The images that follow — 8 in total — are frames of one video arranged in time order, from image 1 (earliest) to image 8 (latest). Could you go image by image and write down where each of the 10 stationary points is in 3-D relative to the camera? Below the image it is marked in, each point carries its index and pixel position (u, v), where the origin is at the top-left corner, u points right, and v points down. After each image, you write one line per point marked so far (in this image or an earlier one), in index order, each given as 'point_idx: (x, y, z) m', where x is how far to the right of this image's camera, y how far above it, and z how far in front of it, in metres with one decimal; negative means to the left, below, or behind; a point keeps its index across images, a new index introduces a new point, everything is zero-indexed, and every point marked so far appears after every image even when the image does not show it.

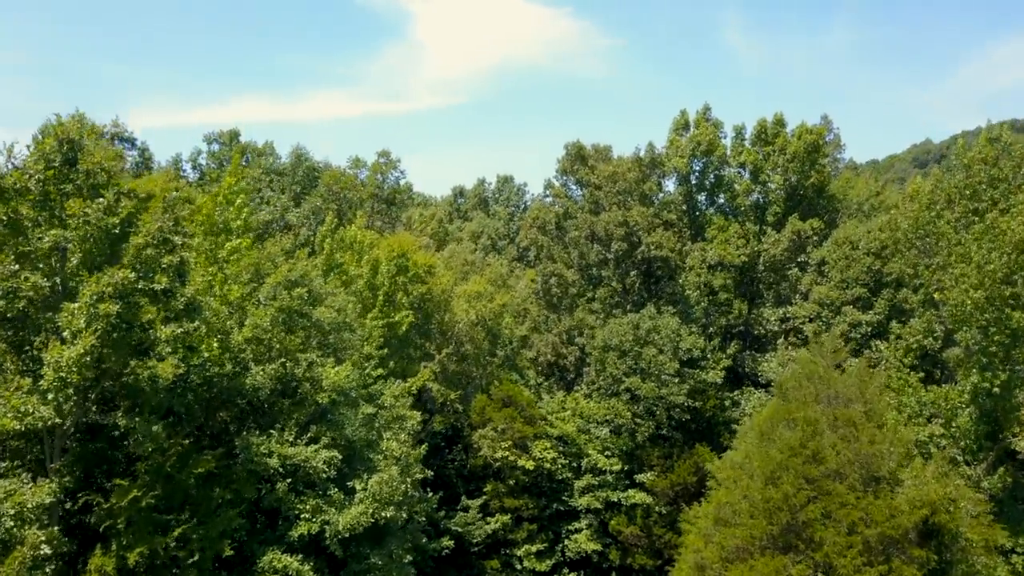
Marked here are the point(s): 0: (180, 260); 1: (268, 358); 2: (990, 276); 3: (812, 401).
0: (-5.6, +0.5, +14.1) m
1: (-4.5, -1.3, +15.5) m
2: (+9.6, +0.2, +16.6) m
3: (+6.1, -2.4, +16.9) m
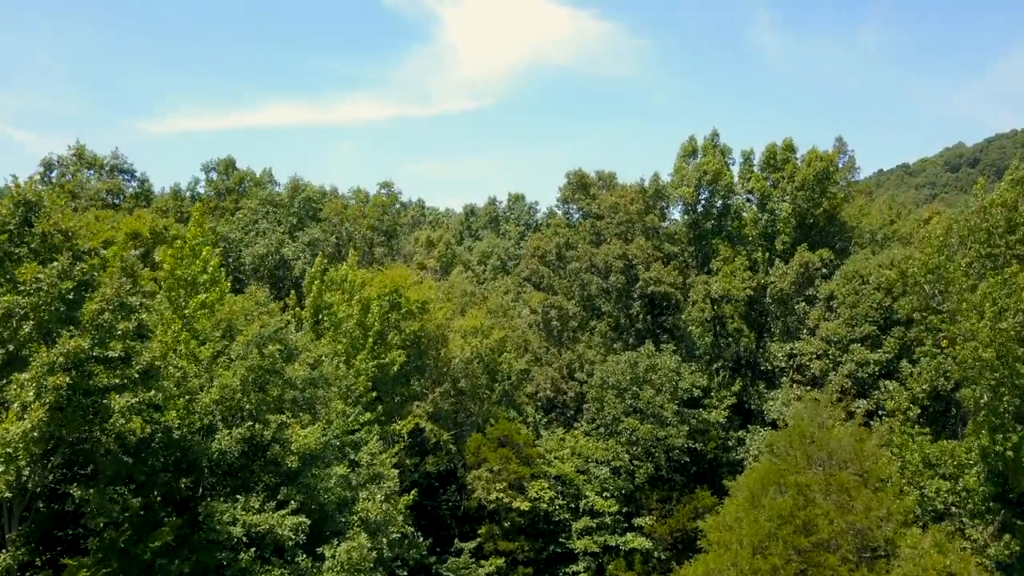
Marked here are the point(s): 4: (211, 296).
0: (-6.1, -0.6, +13.7) m
1: (-5.0, -2.4, +15.1) m
2: (+9.2, -0.9, +15.7) m
3: (+5.7, -3.4, +16.1) m
4: (-6.0, -0.2, +16.5) m
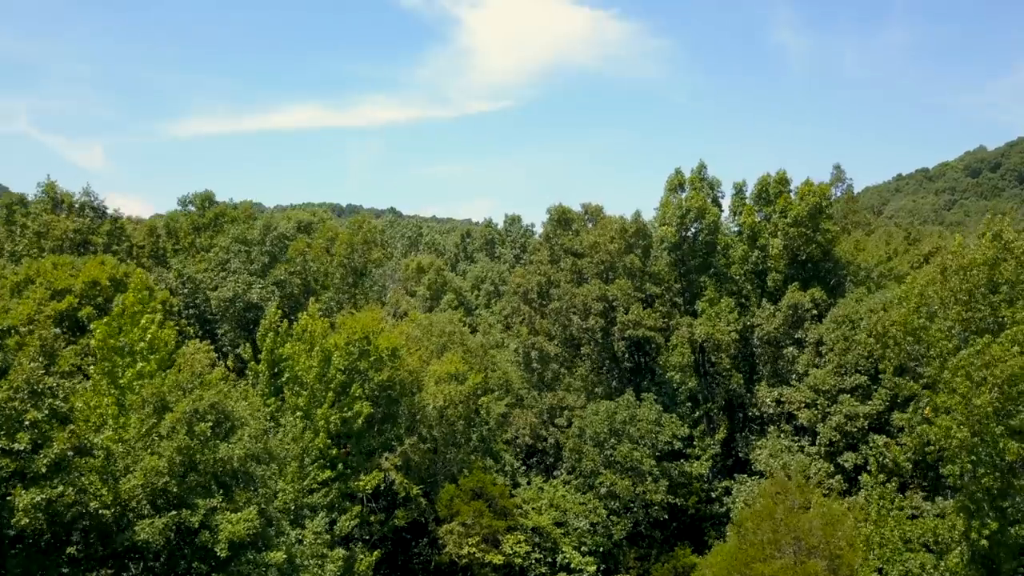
0: (-7.1, -1.9, +13.0) m
1: (-6.0, -3.7, +14.3) m
2: (+8.2, -2.1, +14.6) m
3: (+4.7, -4.7, +15.1) m
4: (-7.0, -1.5, +15.7) m
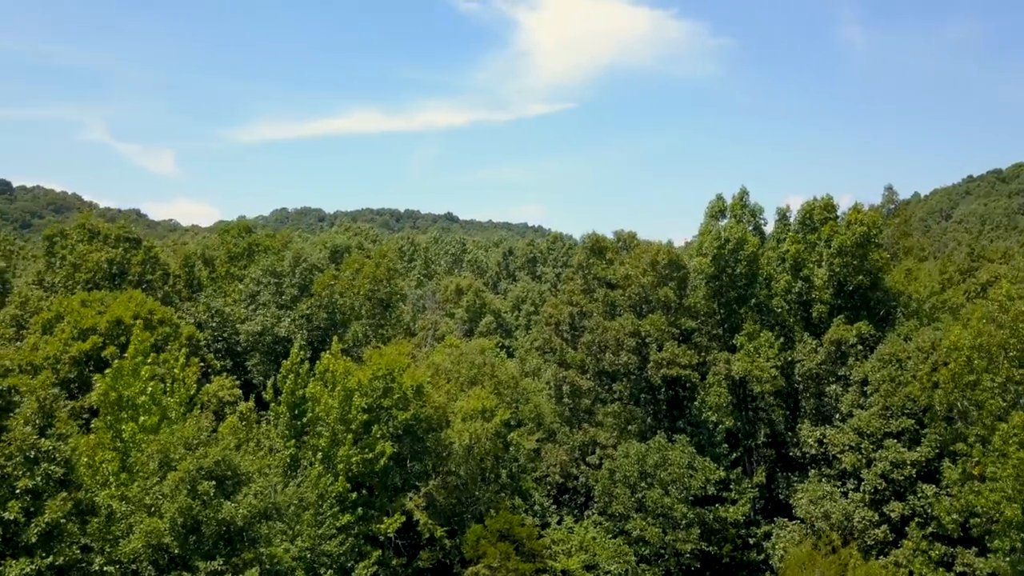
0: (-7.1, -2.9, +12.8) m
1: (-5.8, -4.7, +14.1) m
2: (+8.3, -3.1, +13.3) m
3: (+4.8, -5.7, +14.1) m
4: (-6.8, -2.5, +15.5) m
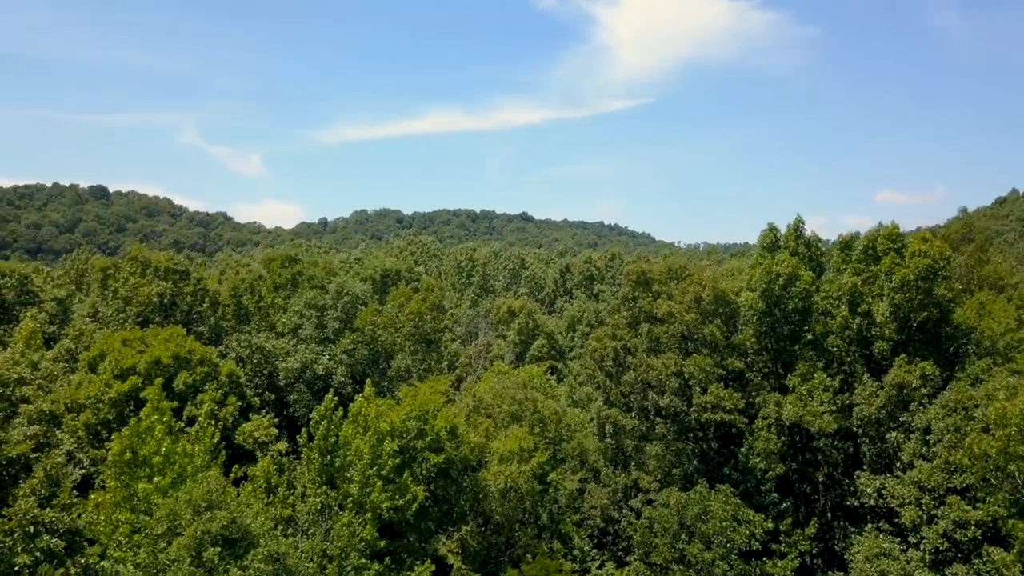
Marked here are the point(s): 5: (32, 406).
0: (-7.1, -4.0, +12.8) m
1: (-5.7, -5.8, +13.9) m
2: (+8.3, -4.2, +11.9) m
3: (+4.9, -6.8, +12.9) m
4: (-6.5, -3.6, +15.5) m
5: (-11.3, -2.8, +19.7) m
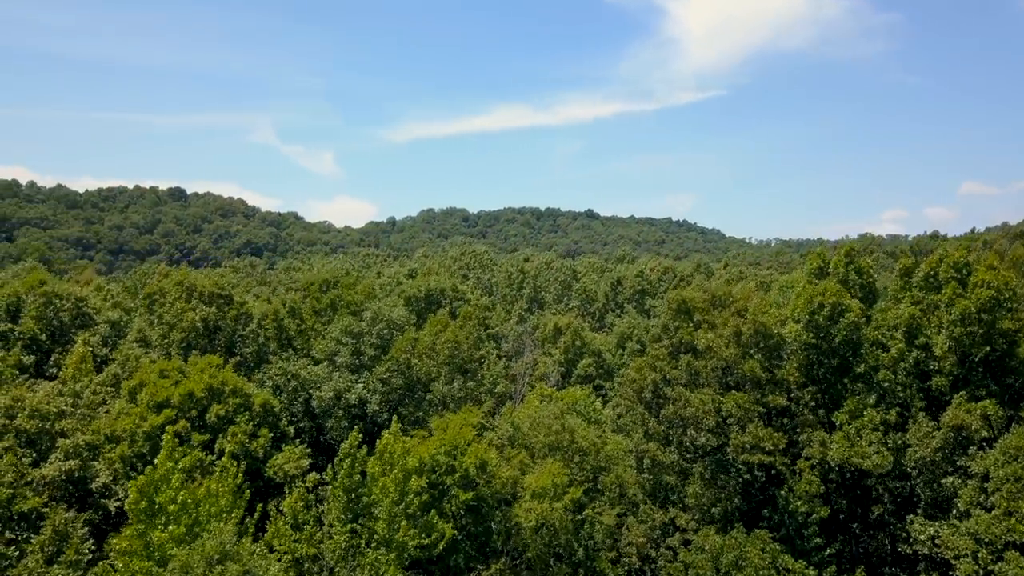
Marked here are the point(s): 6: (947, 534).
0: (-7.0, -4.9, +12.9) m
1: (-5.6, -6.7, +13.9) m
2: (+8.3, -5.2, +10.7) m
3: (+5.0, -7.7, +12.1) m
4: (-6.2, -4.5, +15.5) m
5: (-10.7, -3.7, +20.1) m
6: (+10.4, -5.9, +19.9) m
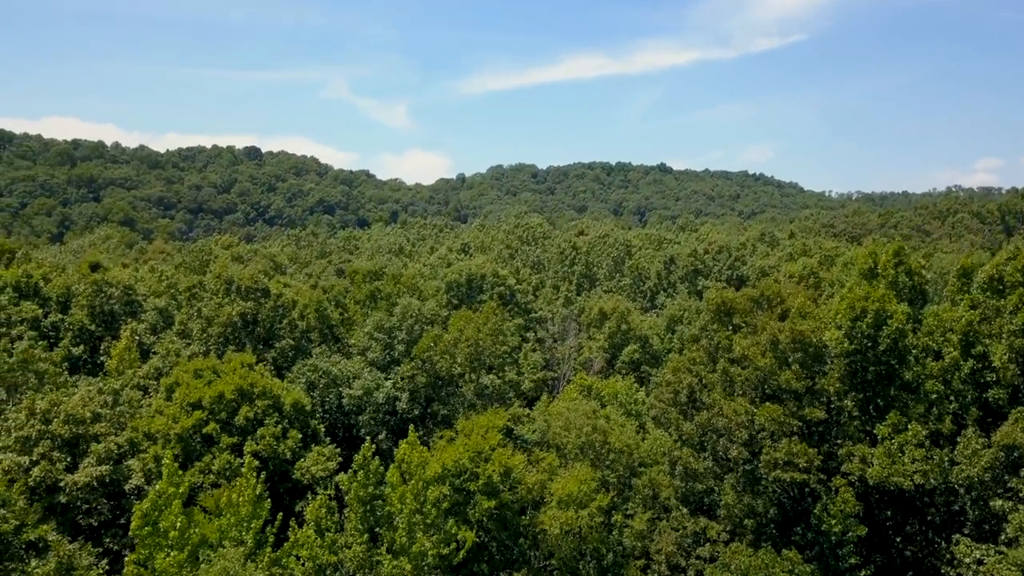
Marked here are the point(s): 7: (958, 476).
0: (-7.2, -5.6, +13.2) m
1: (-5.6, -7.3, +14.2) m
2: (+7.9, -6.0, +9.7) m
3: (+4.7, -8.5, +11.5) m
4: (-6.1, -5.0, +15.7) m
5: (-10.2, -3.9, +20.6) m
6: (+10.8, -6.2, +18.7) m
7: (+10.7, -4.6, +20.1) m
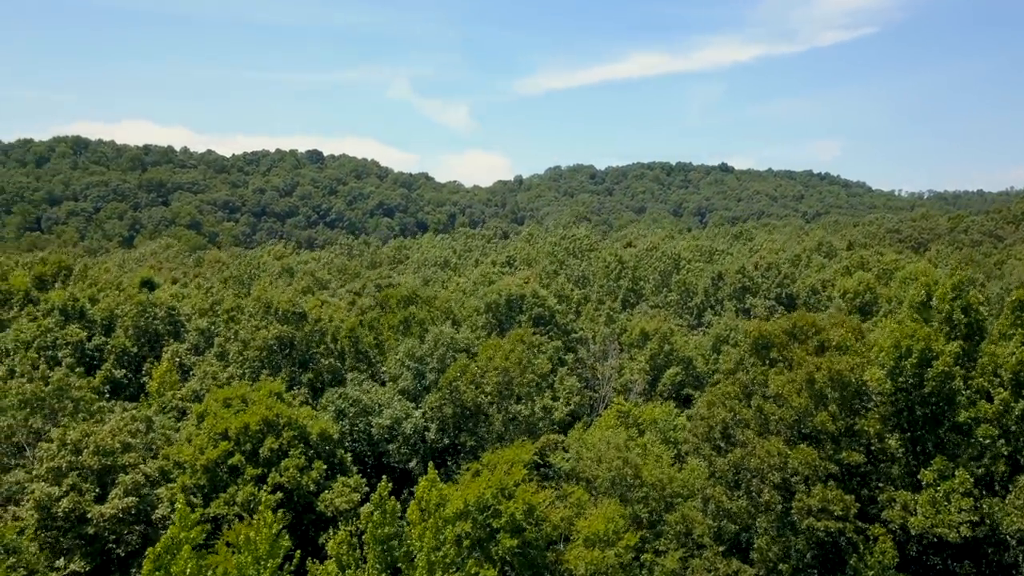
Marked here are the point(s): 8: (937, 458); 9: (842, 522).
0: (-7.2, -6.4, +13.3) m
1: (-5.5, -8.1, +14.2) m
2: (+7.6, -6.9, +8.7) m
3: (+4.6, -9.3, +10.7) m
4: (-5.9, -5.8, +15.7) m
5: (-9.6, -4.8, +20.9) m
6: (+11.2, -7.1, +17.5) m
7: (+11.2, -5.5, +18.8) m
8: (+10.2, -4.1, +20.0) m
9: (+7.7, -5.4, +19.4) m
